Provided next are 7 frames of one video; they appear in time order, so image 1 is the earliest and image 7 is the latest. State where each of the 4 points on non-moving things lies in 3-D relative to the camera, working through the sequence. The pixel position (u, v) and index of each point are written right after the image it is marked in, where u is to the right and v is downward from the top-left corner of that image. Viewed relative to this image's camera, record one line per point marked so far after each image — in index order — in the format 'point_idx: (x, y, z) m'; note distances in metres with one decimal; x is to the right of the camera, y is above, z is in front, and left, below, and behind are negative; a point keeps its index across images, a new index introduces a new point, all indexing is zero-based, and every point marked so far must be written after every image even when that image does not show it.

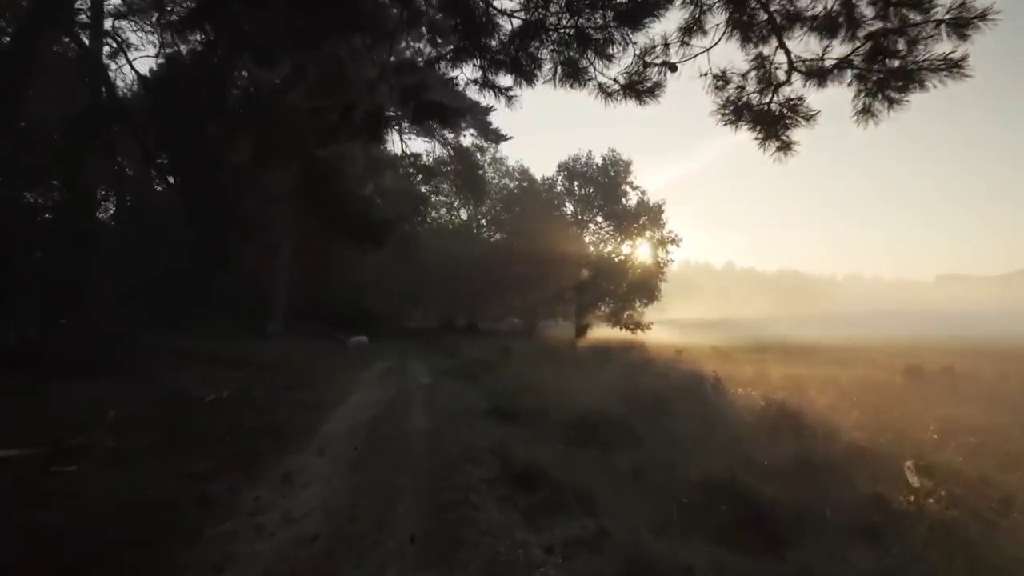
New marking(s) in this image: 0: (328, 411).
0: (-4.3, -2.9, +17.1) m
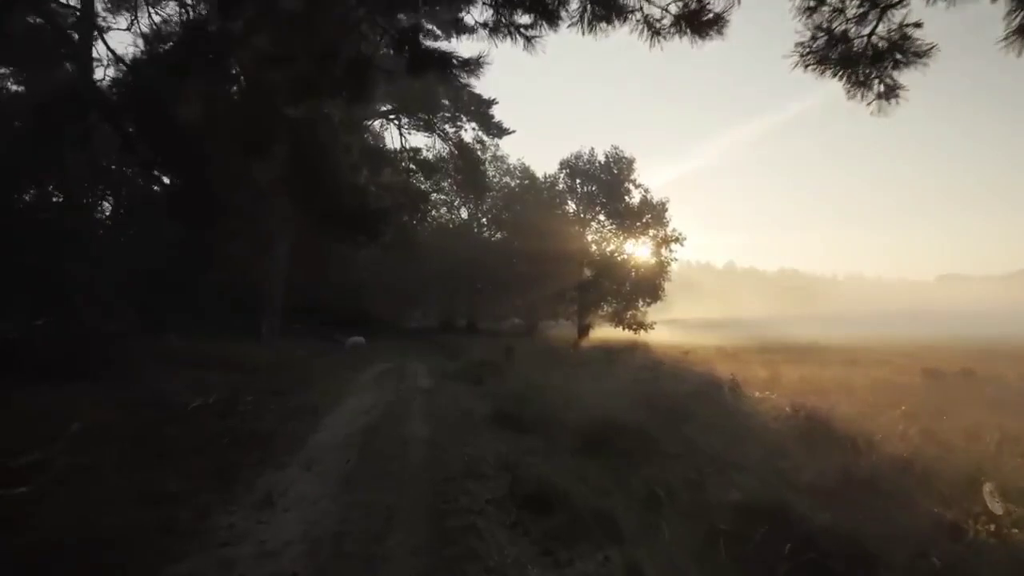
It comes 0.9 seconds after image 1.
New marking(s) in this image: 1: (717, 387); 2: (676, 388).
0: (-4.2, -2.8, +15.9) m
1: (+5.4, -2.6, +20.1) m
2: (+4.3, -2.6, +19.1) m
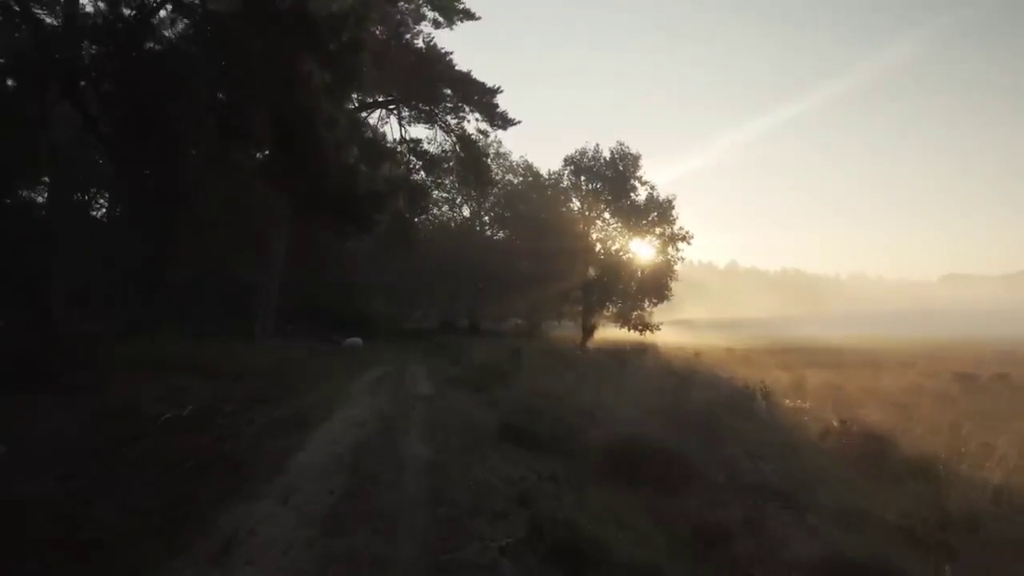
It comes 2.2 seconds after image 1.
0: (-4.0, -2.8, +14.1) m
1: (+5.6, -2.6, +18.3) m
2: (+4.5, -2.6, +17.3) m
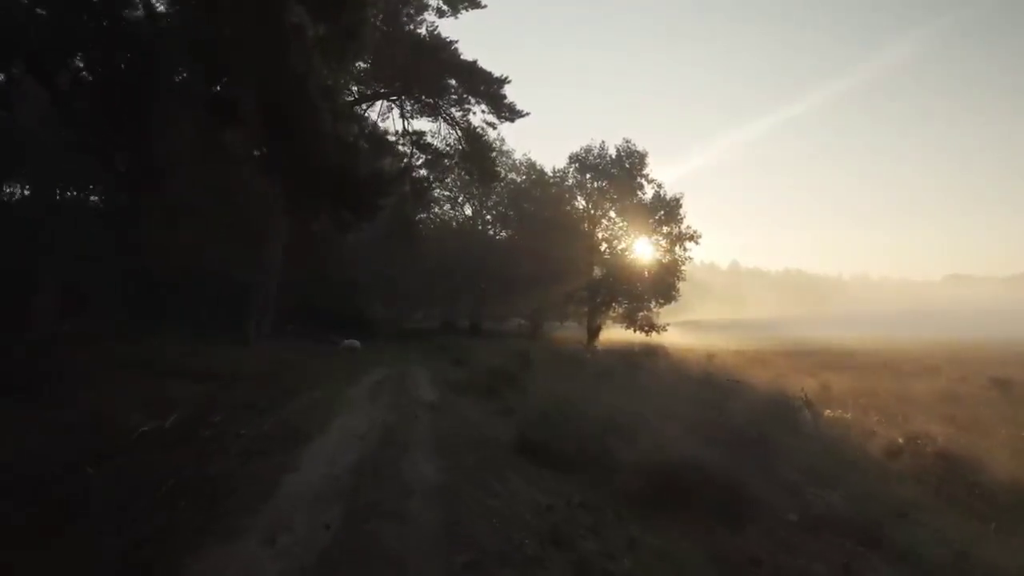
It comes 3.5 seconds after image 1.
0: (-3.6, -2.8, +12.6) m
1: (+5.9, -2.6, +16.7) m
2: (+4.8, -2.6, +15.7) m
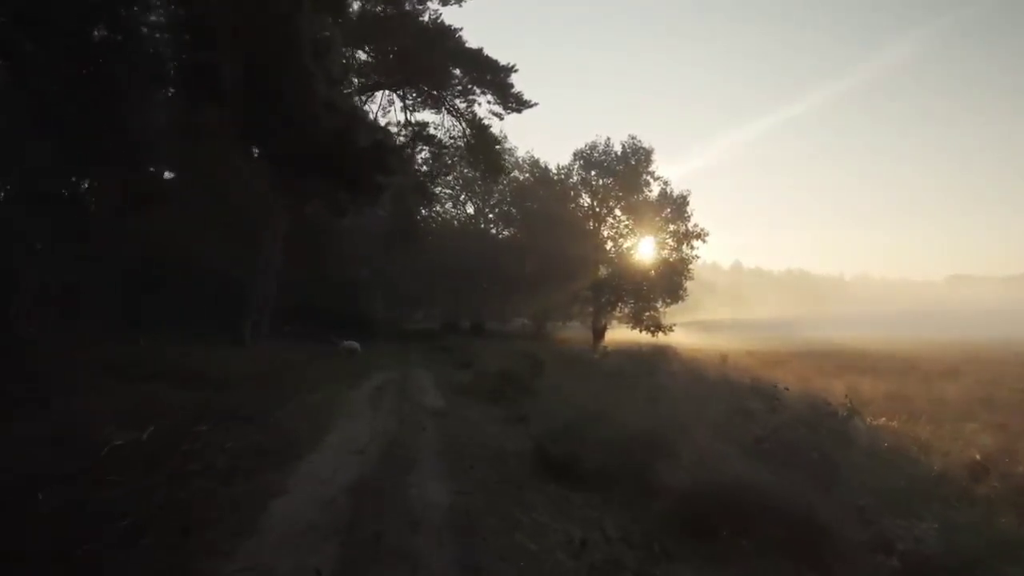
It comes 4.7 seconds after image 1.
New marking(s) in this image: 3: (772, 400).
0: (-3.3, -2.7, +11.1) m
1: (+6.2, -2.5, +15.2) m
2: (+5.1, -2.5, +14.2) m
3: (+6.5, -2.8, +18.2) m
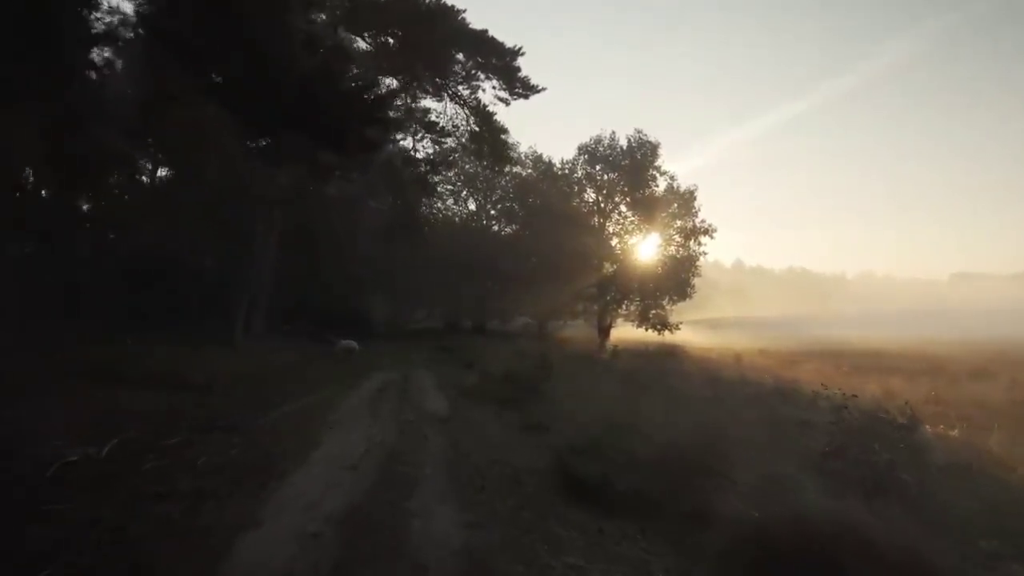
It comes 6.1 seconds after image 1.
0: (-3.1, -2.6, +9.4) m
1: (+6.5, -2.4, +13.5) m
2: (+5.4, -2.3, +12.5) m
3: (+6.7, -2.6, +16.5) m
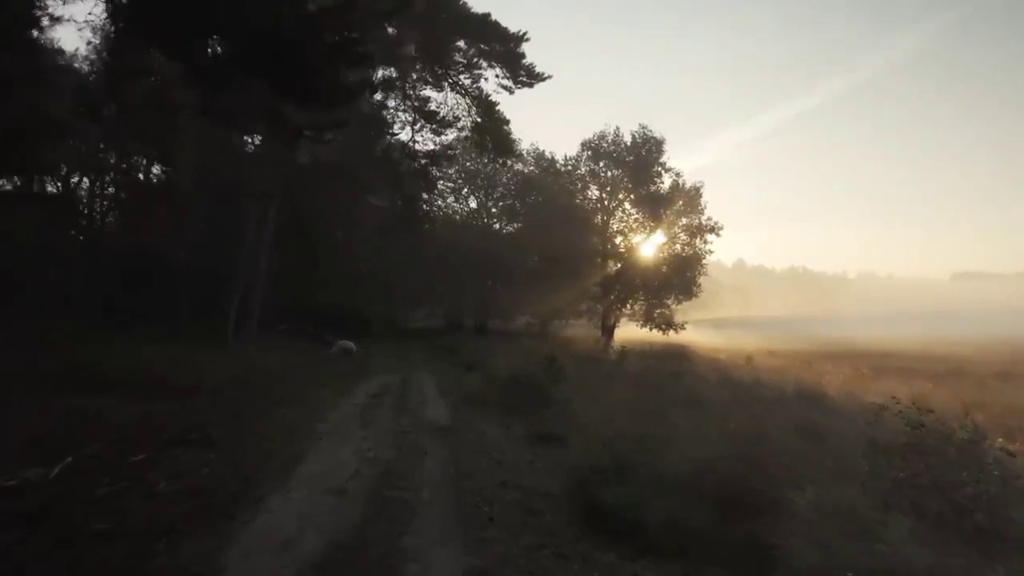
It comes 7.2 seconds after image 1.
0: (-2.9, -2.5, +7.9) m
1: (+6.6, -2.3, +12.0) m
2: (+5.6, -2.3, +11.1) m
3: (+6.9, -2.5, +15.1) m
